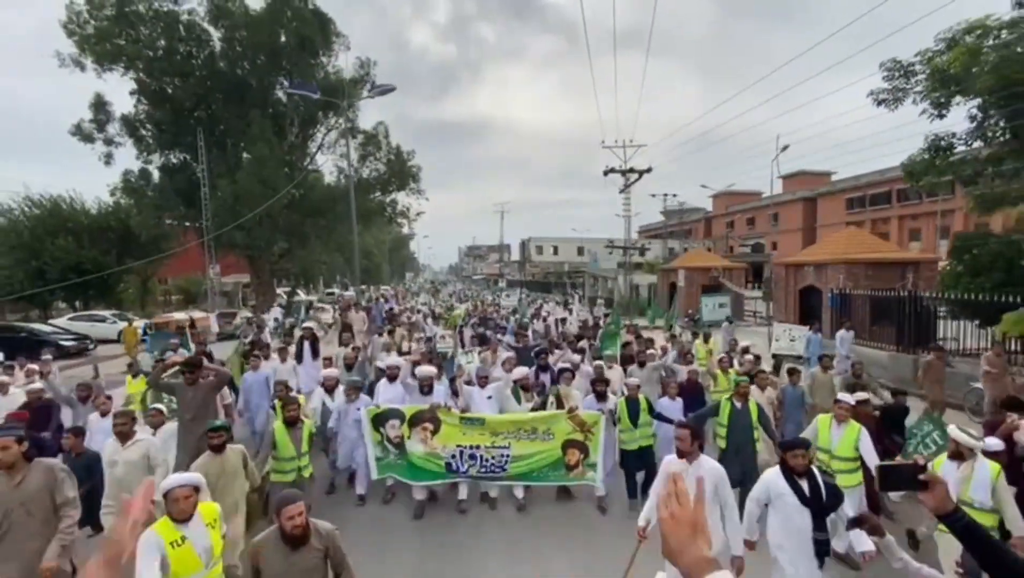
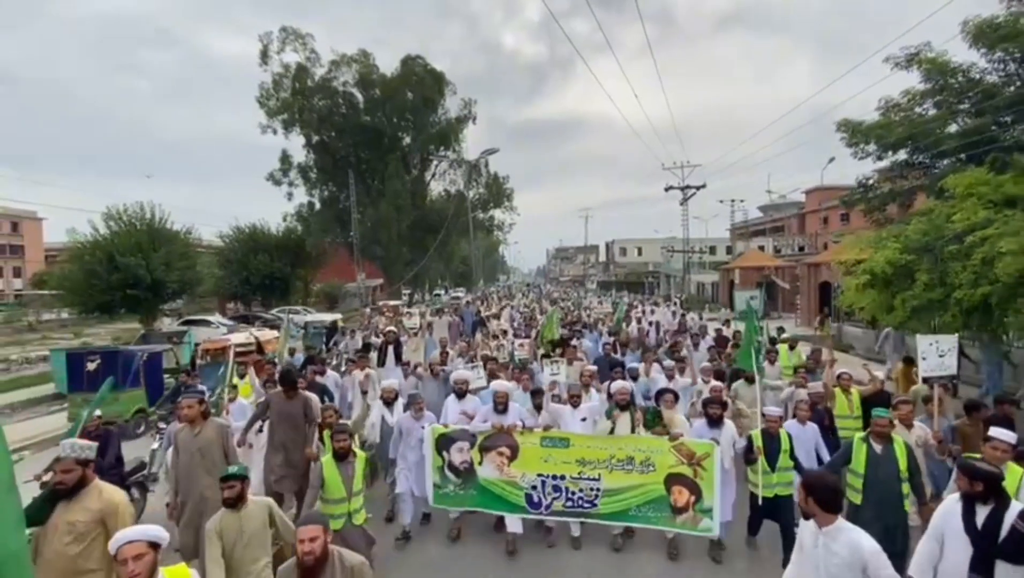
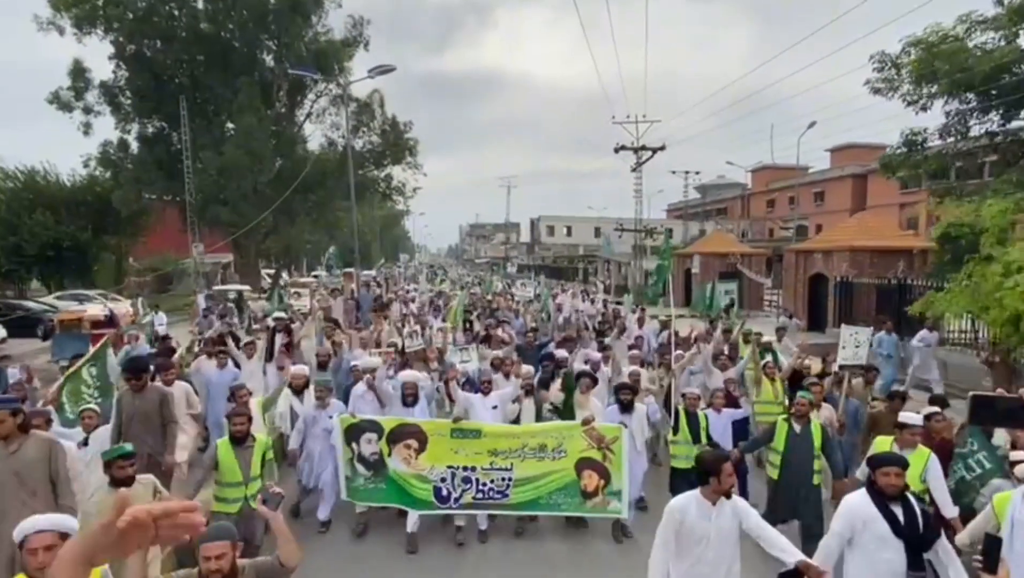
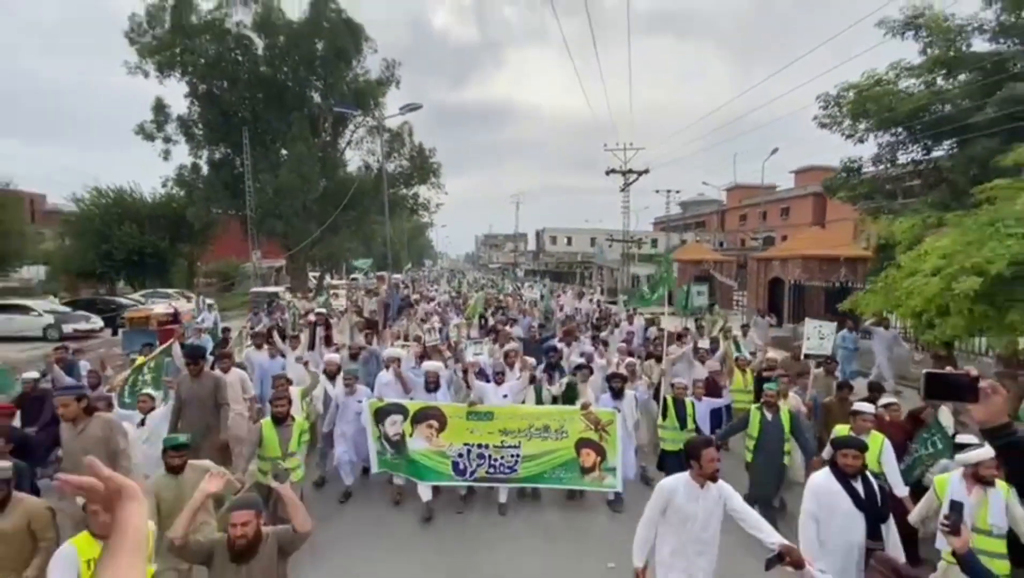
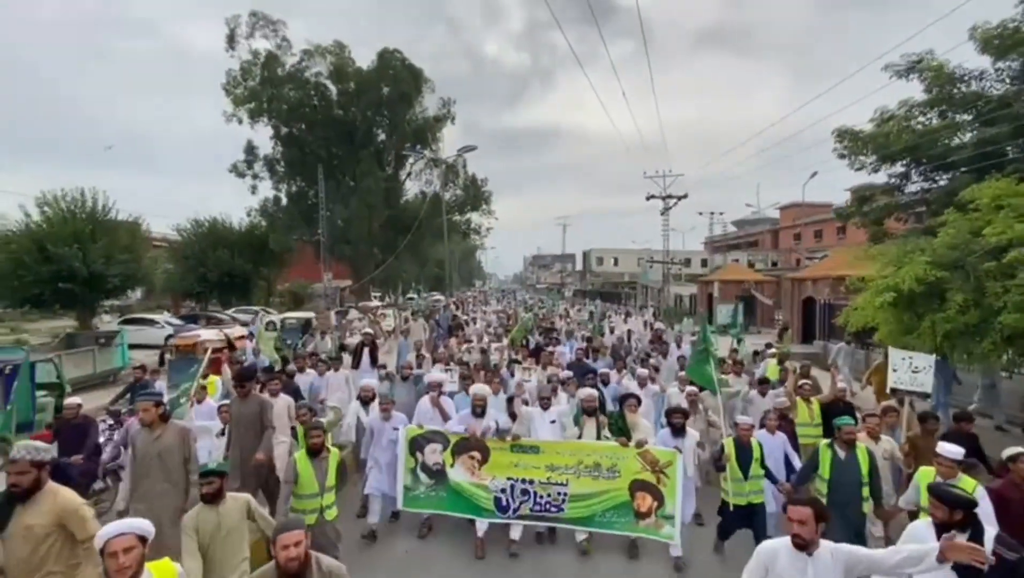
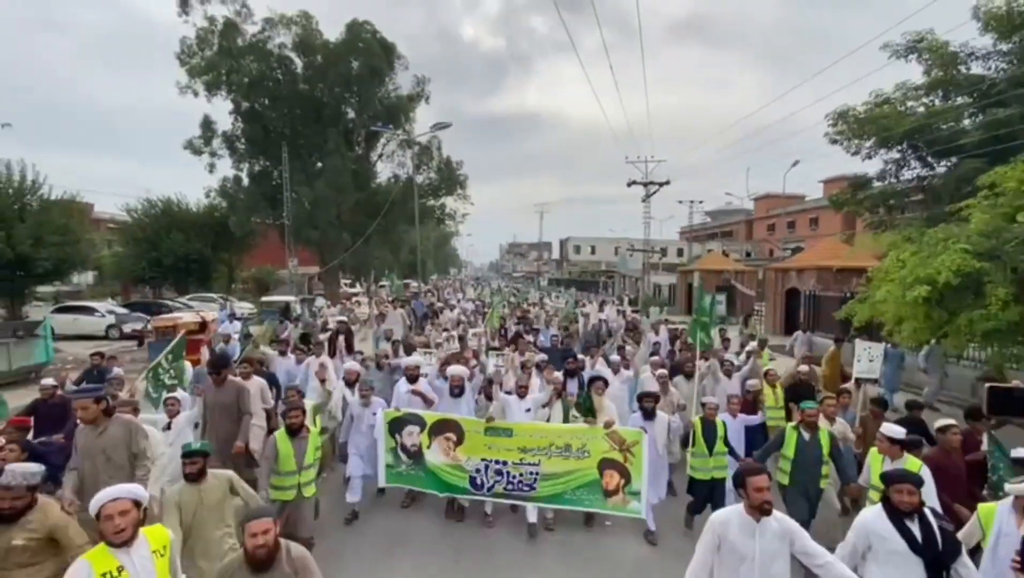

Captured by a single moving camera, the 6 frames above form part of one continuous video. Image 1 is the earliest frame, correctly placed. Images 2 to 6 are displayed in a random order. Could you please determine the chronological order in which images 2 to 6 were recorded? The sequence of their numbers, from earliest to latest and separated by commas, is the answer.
3, 4, 6, 5, 2
